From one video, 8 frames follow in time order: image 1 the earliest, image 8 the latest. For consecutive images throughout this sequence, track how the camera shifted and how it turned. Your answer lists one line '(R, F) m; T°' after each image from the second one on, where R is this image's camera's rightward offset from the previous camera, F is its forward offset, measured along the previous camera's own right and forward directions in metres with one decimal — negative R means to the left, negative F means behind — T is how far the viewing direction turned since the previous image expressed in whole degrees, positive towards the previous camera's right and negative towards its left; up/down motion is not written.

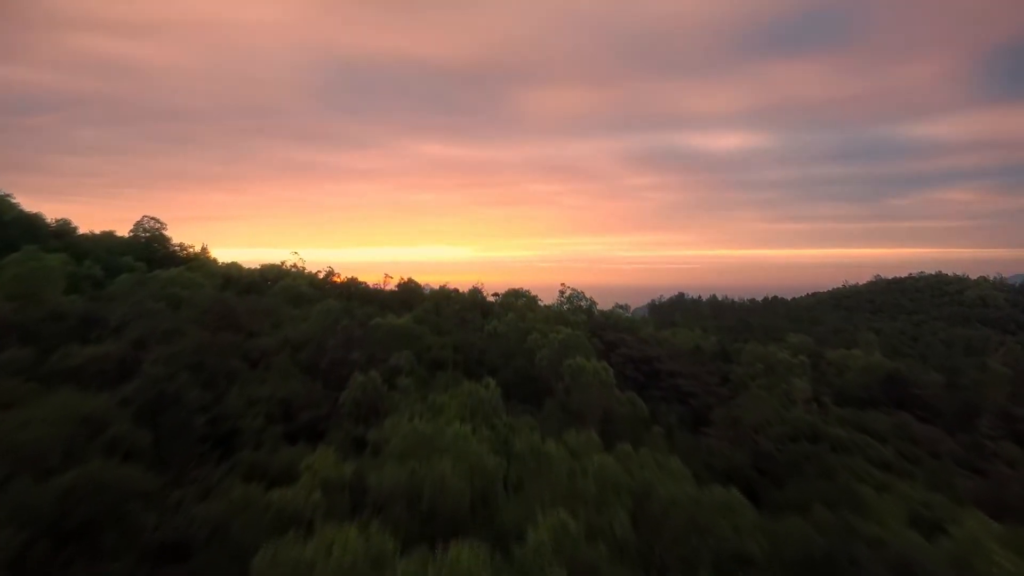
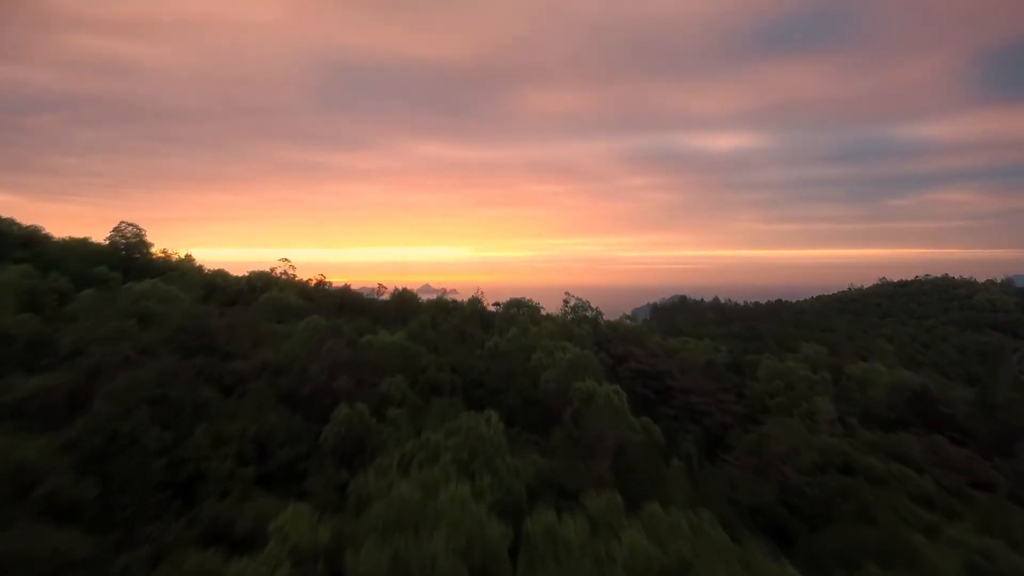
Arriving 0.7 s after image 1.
(0.0, +0.8) m; 0°
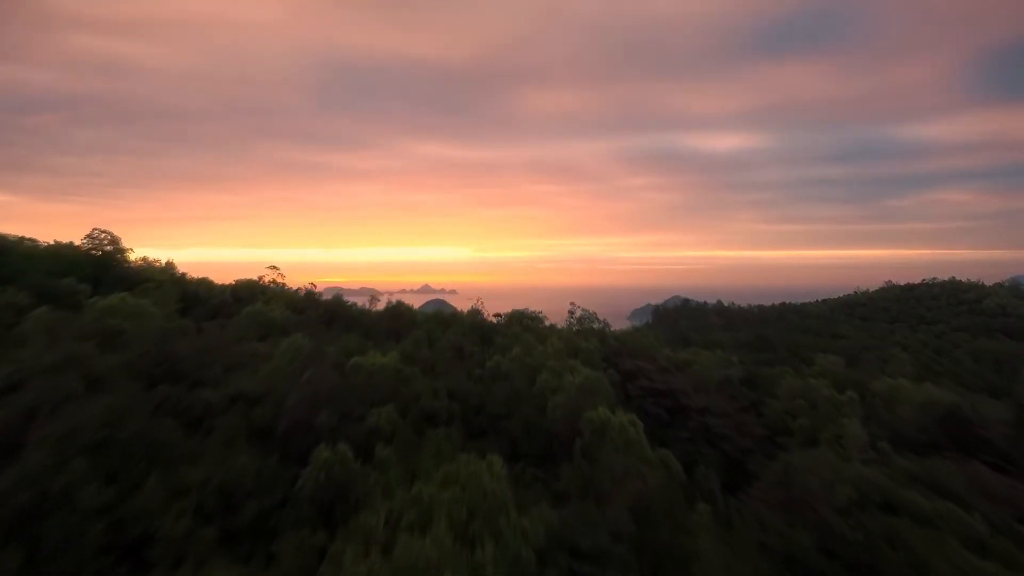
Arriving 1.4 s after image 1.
(0.0, +0.8) m; 0°
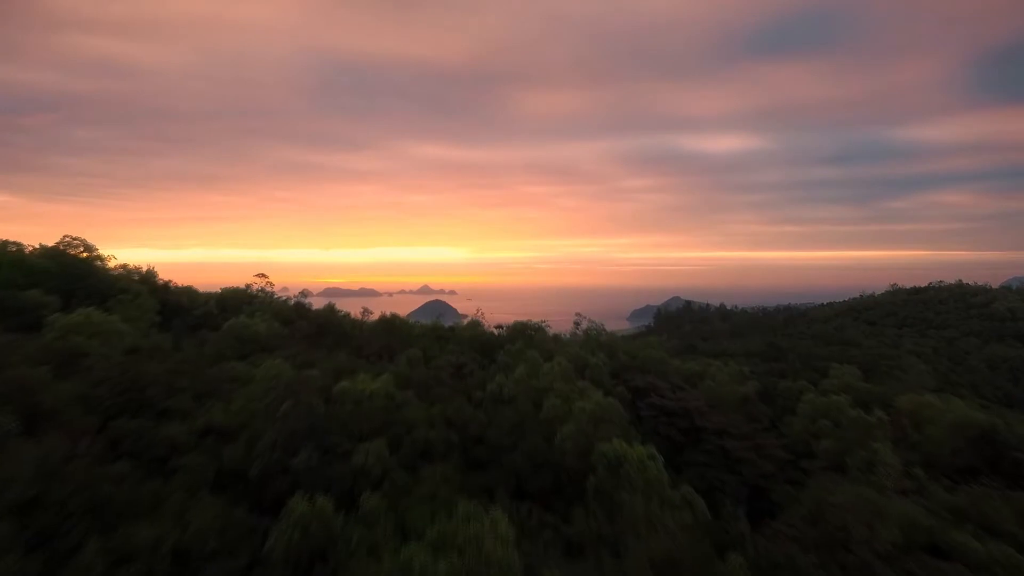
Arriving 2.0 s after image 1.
(-0.1, +0.8) m; 0°
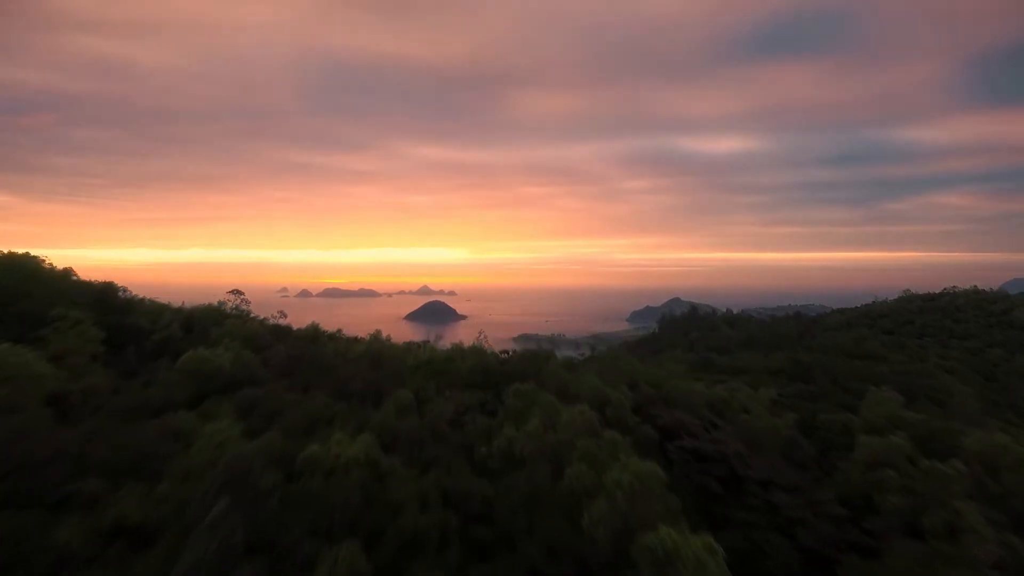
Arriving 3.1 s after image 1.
(-0.1, +1.5) m; 0°
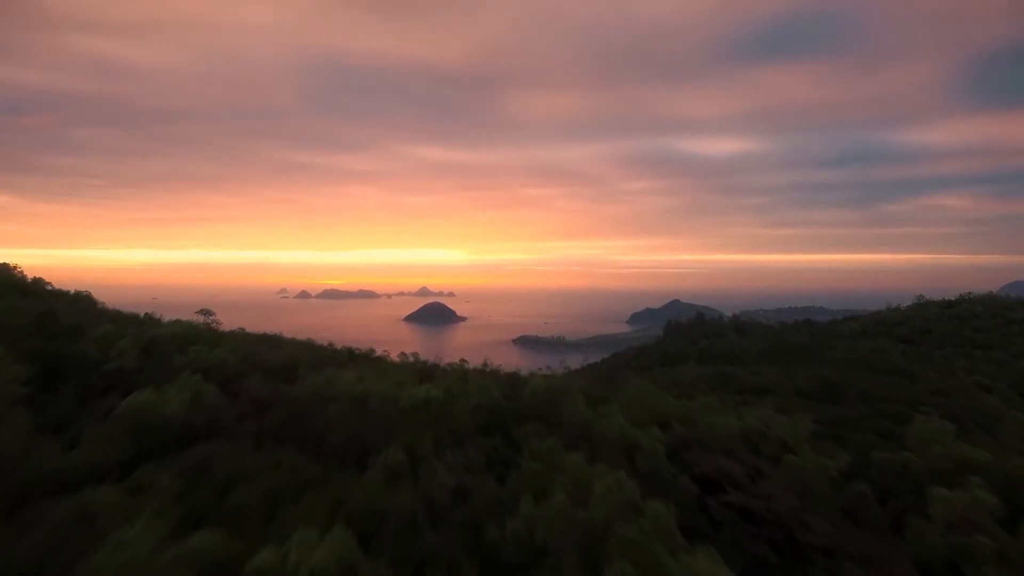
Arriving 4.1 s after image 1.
(-0.2, +1.5) m; 0°
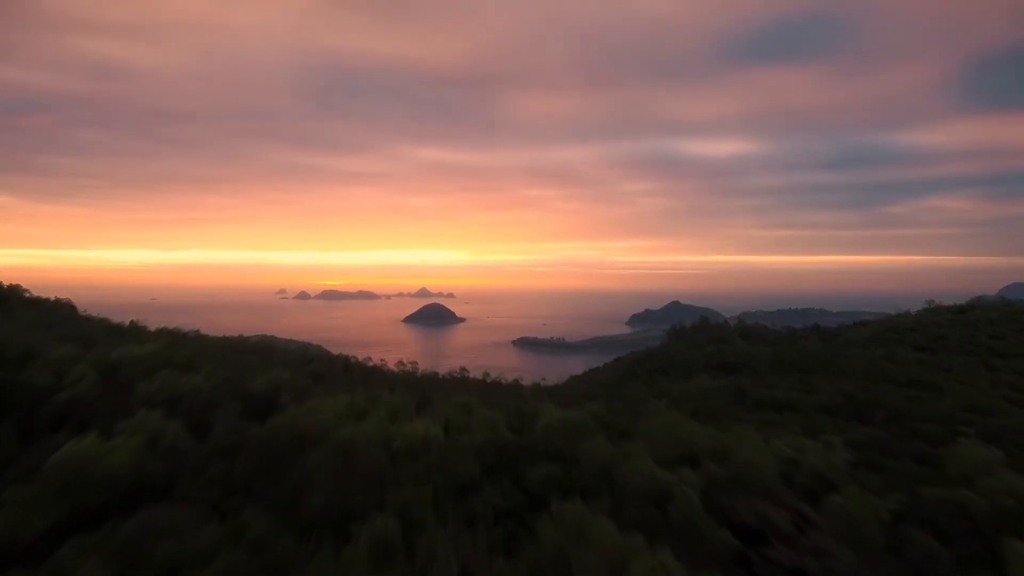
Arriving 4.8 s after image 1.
(-0.1, +1.1) m; 0°
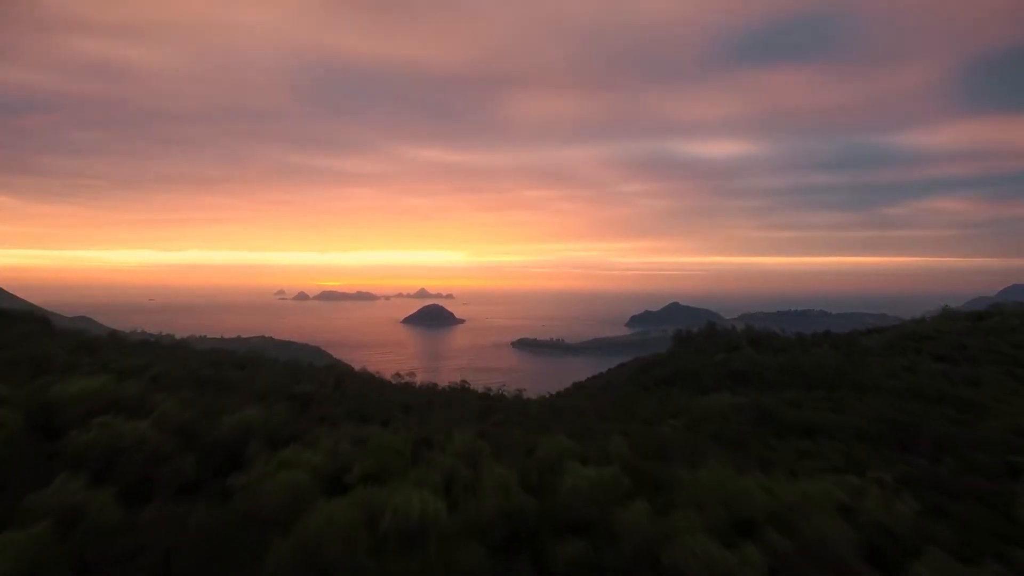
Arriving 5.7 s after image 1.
(-0.2, +1.5) m; 0°
